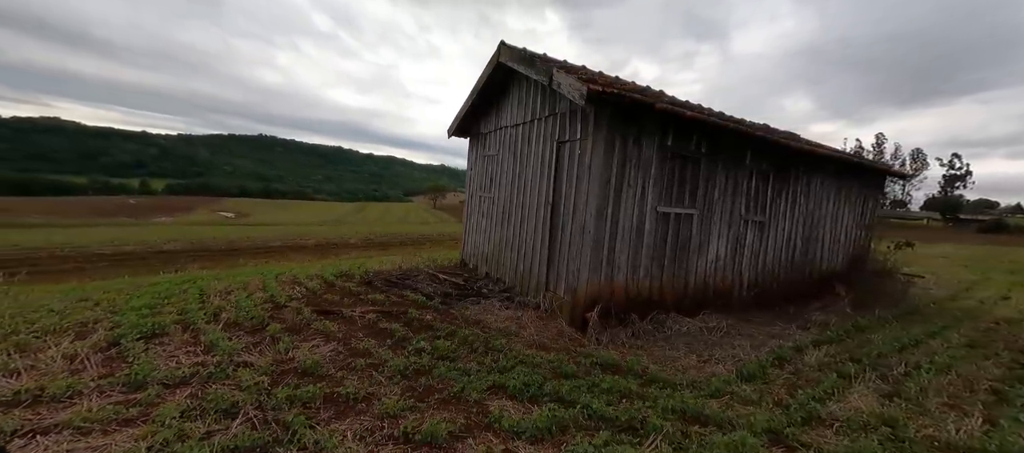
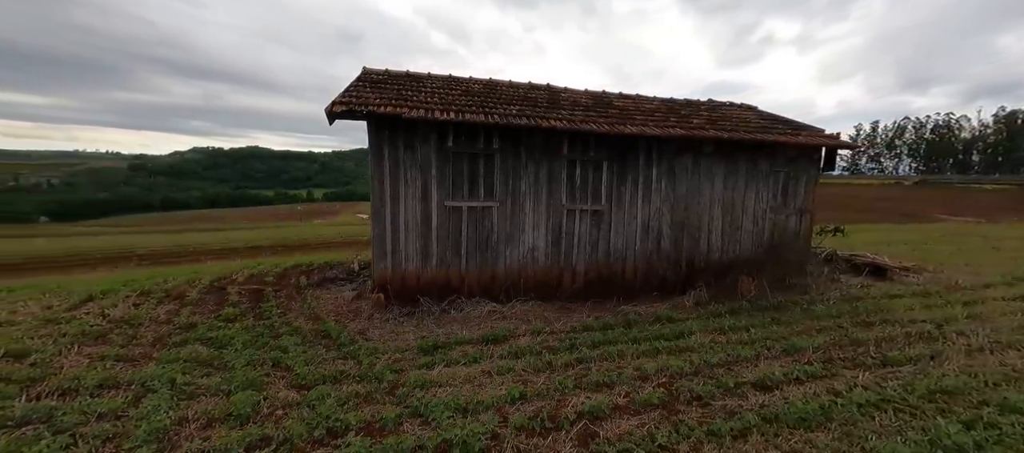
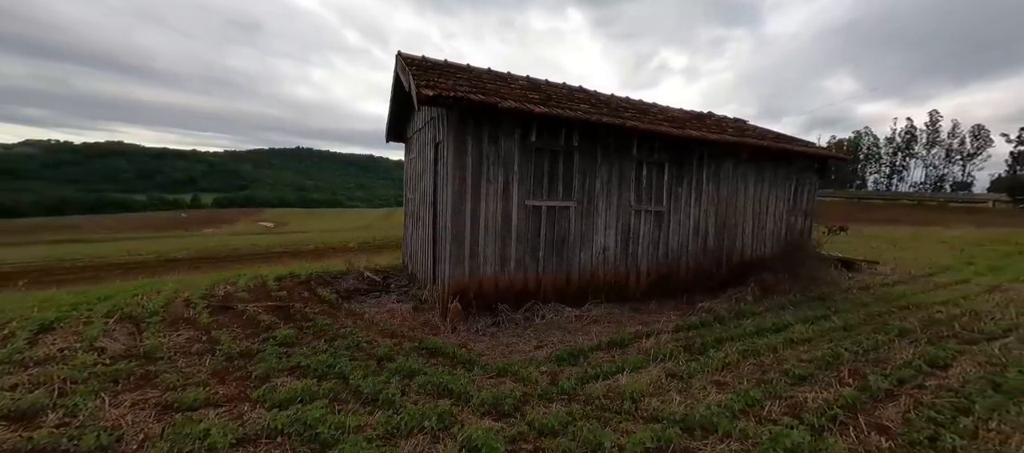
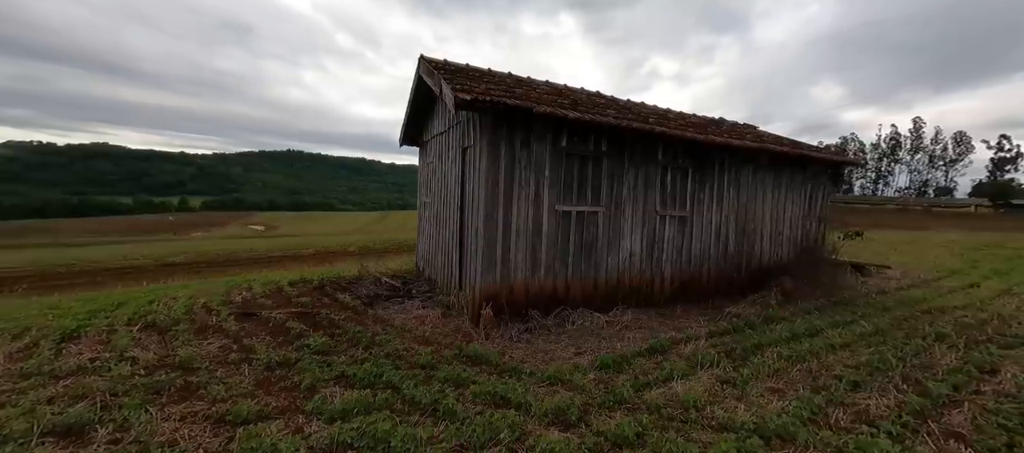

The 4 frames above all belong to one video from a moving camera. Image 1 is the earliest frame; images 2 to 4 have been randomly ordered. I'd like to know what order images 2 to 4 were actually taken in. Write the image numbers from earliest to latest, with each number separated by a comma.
4, 3, 2
